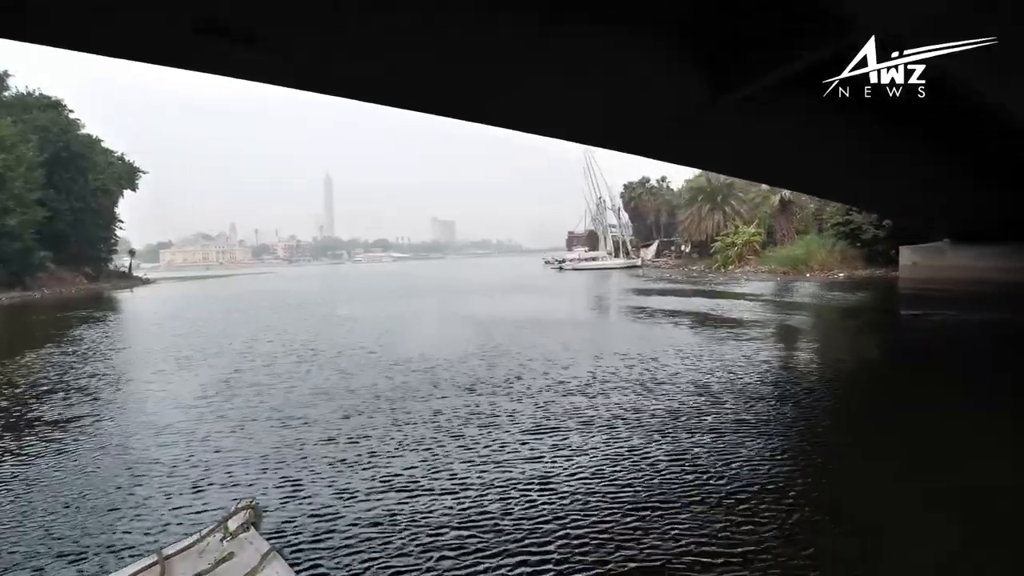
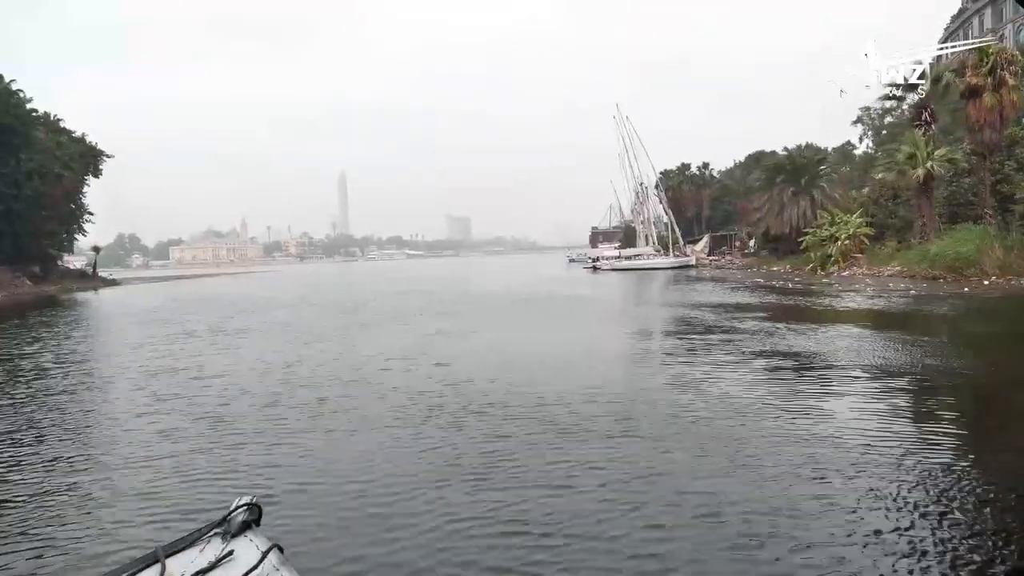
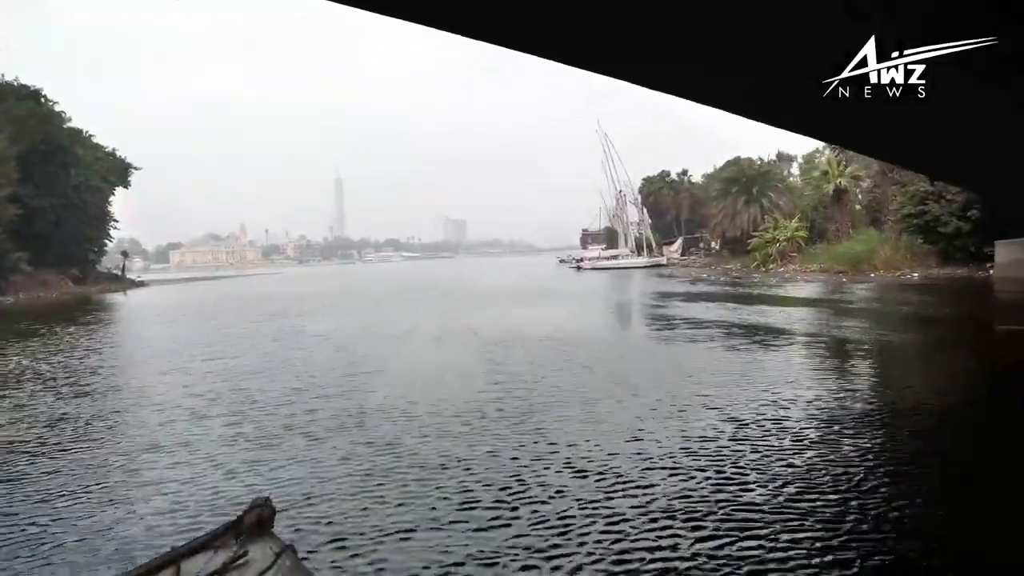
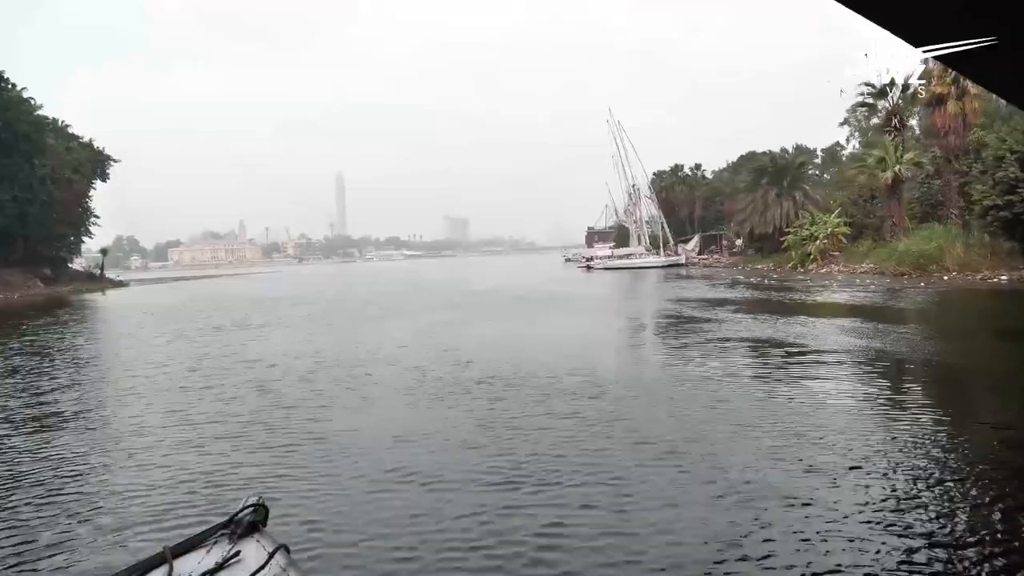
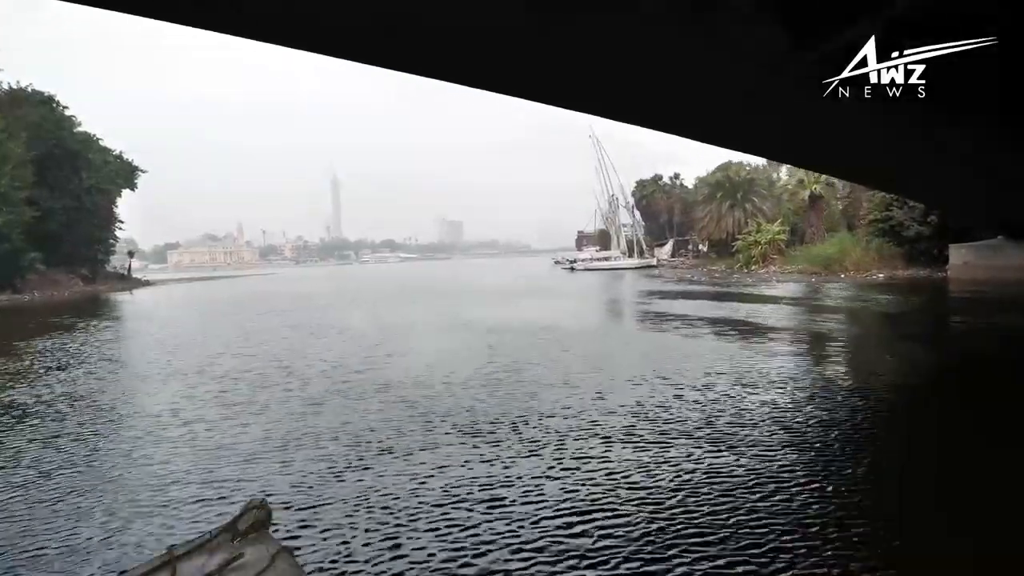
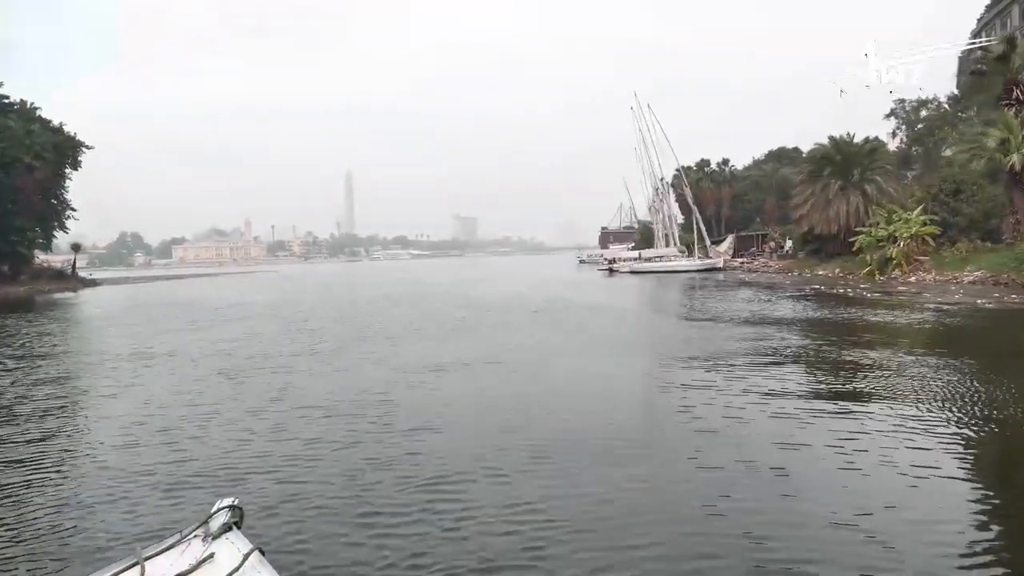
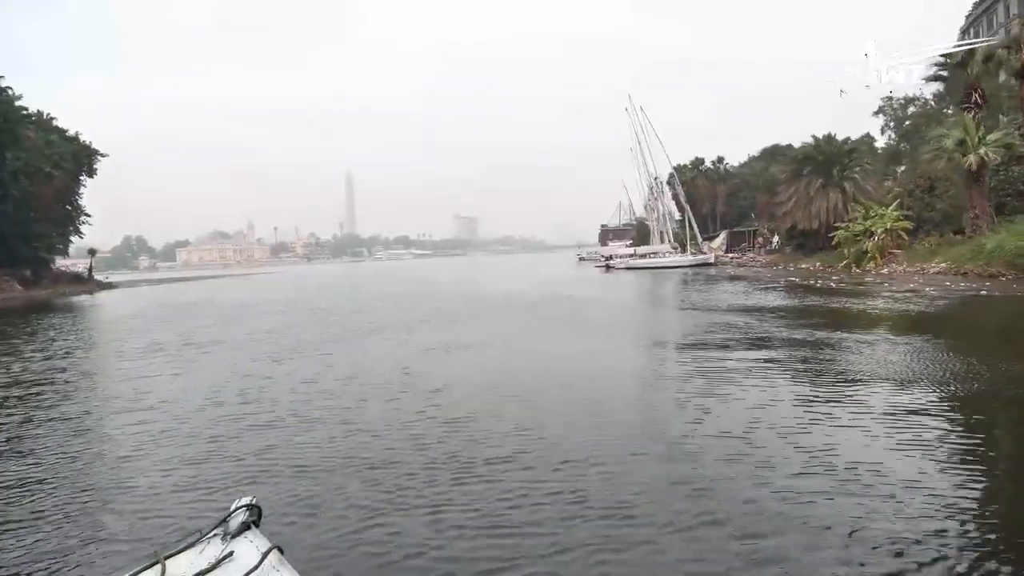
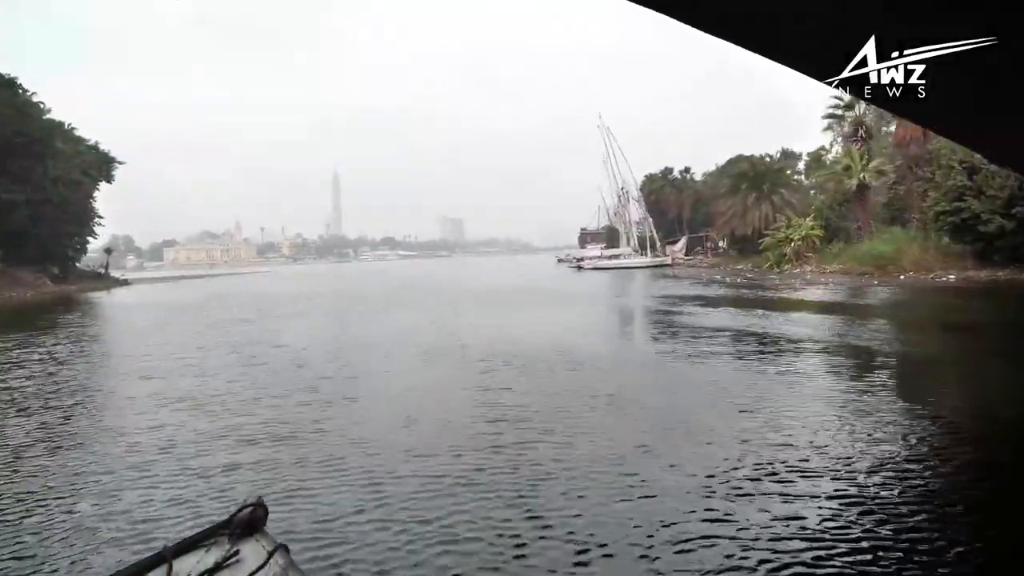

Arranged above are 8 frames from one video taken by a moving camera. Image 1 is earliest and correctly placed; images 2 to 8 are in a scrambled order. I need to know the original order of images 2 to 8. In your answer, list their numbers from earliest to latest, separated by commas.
5, 3, 8, 4, 2, 7, 6
